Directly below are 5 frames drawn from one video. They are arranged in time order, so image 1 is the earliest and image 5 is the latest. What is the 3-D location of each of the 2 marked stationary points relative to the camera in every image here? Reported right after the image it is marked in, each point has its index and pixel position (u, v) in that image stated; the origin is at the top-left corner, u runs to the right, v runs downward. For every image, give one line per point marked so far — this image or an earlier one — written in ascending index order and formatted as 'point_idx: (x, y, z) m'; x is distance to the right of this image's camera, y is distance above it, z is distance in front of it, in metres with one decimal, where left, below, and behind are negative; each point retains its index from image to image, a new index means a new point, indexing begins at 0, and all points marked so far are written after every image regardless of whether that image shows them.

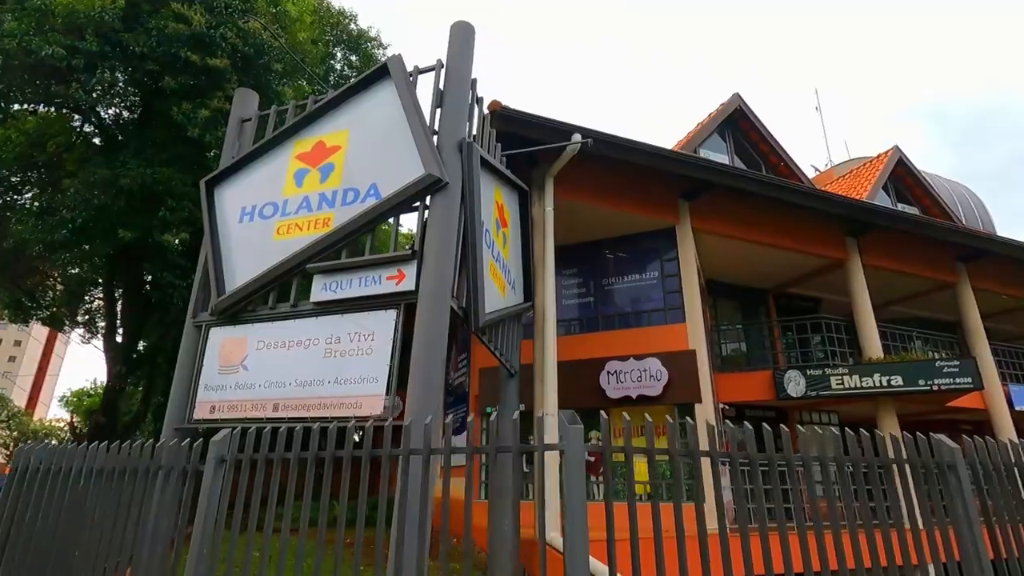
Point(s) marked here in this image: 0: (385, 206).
0: (-1.2, +0.8, +5.6) m
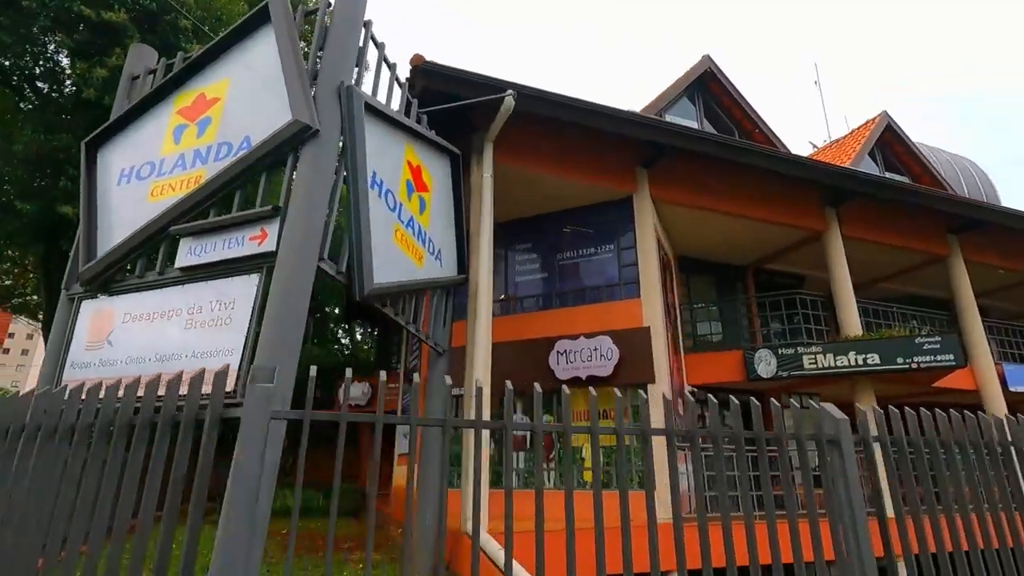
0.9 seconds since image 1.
0: (-2.3, +1.1, +4.9) m
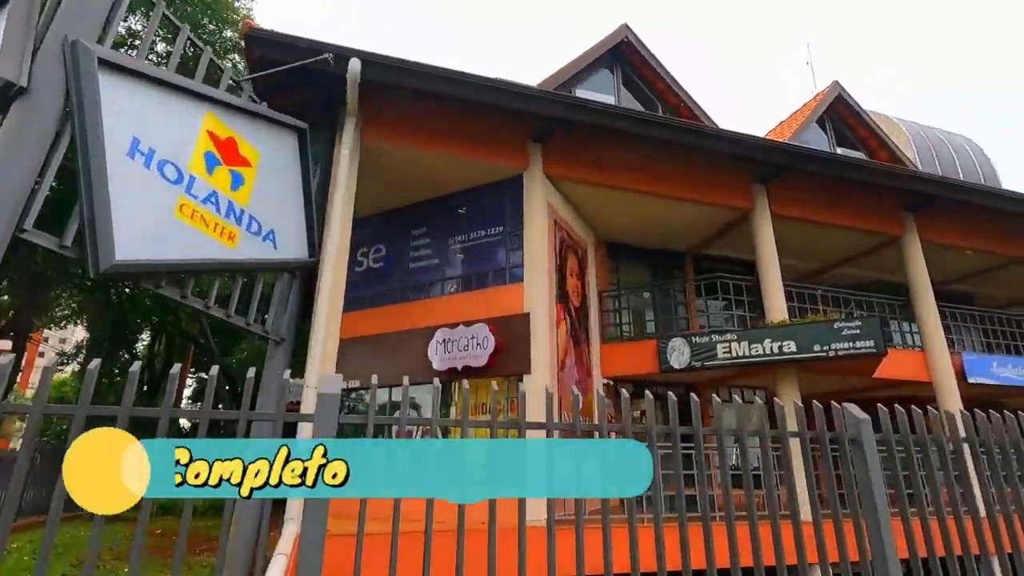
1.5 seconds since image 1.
0: (-4.4, +1.3, +4.5) m
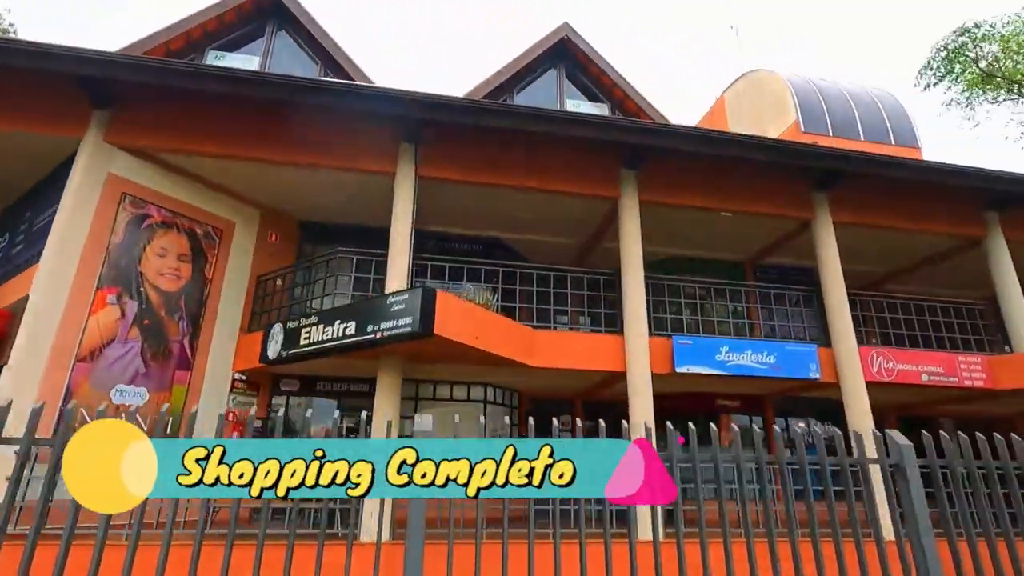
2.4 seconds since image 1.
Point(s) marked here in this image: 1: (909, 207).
0: (-11.1, +1.5, +4.1) m
1: (+7.3, +1.5, +10.5) m
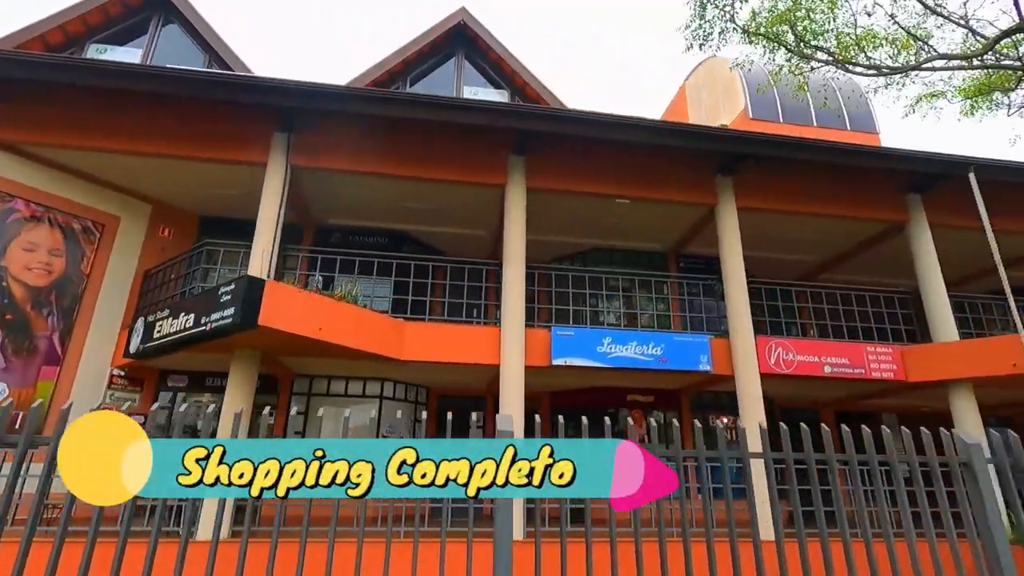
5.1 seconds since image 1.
0: (-13.2, +1.5, +4.3) m
1: (+5.5, +1.7, +10.0) m
